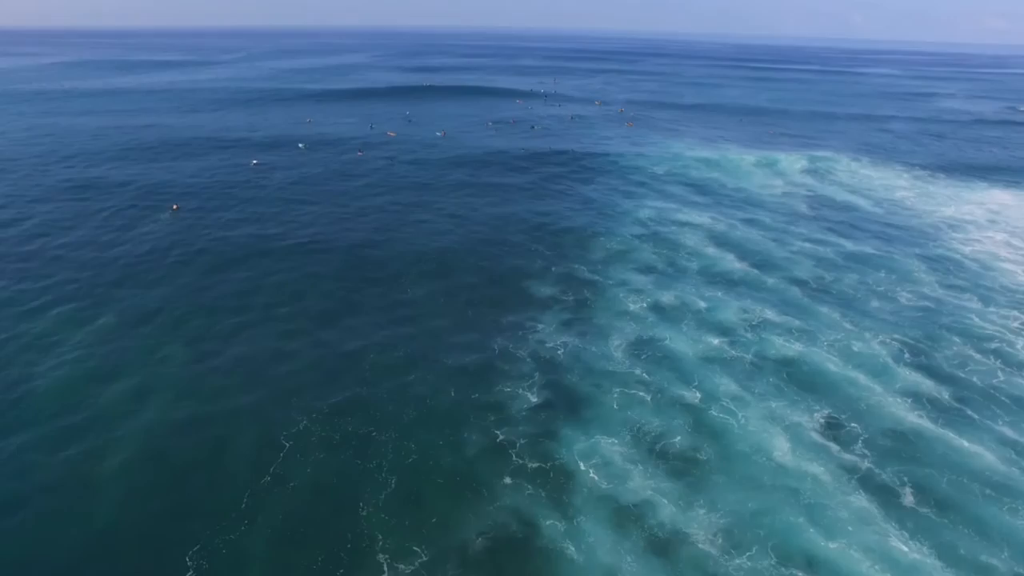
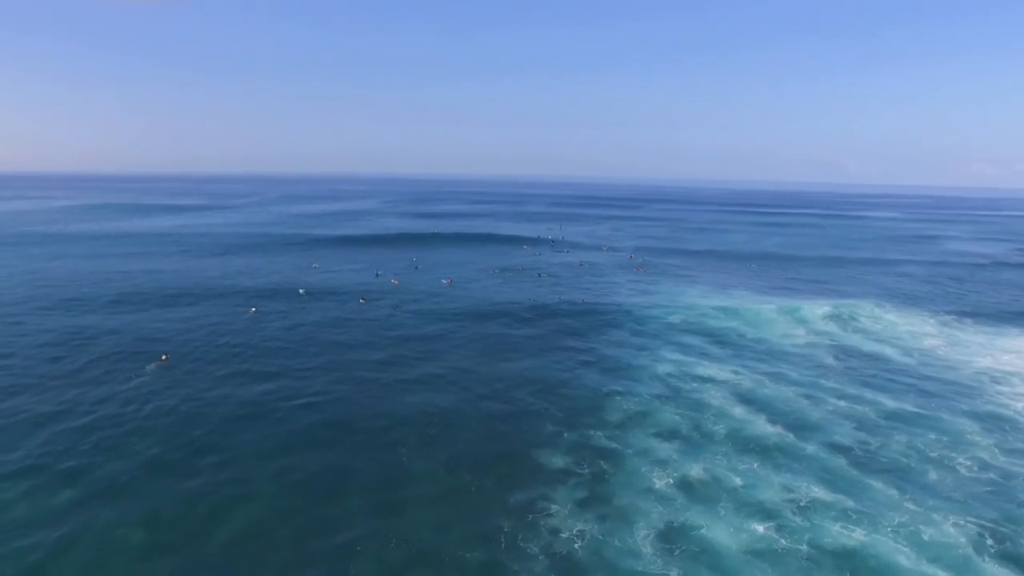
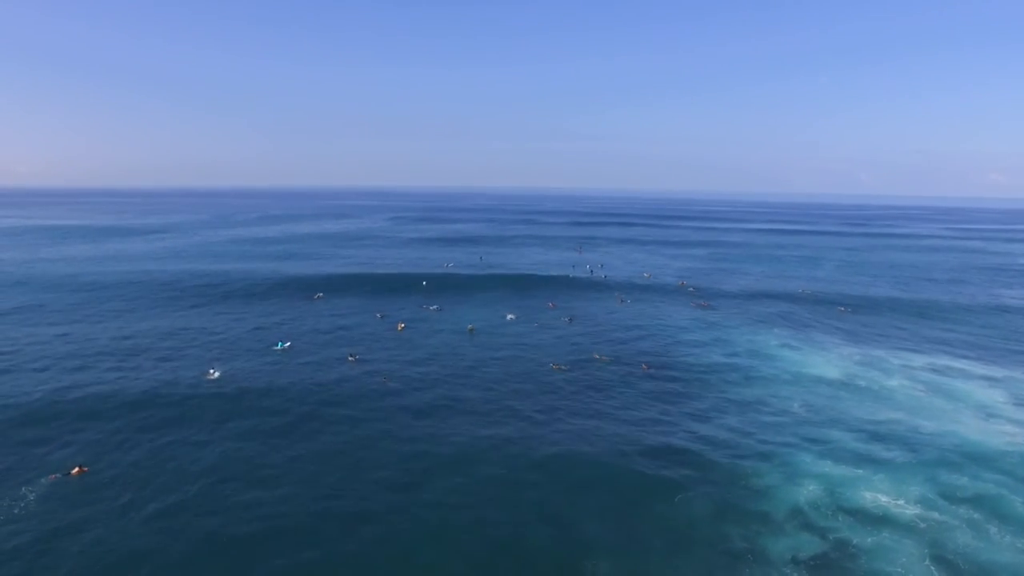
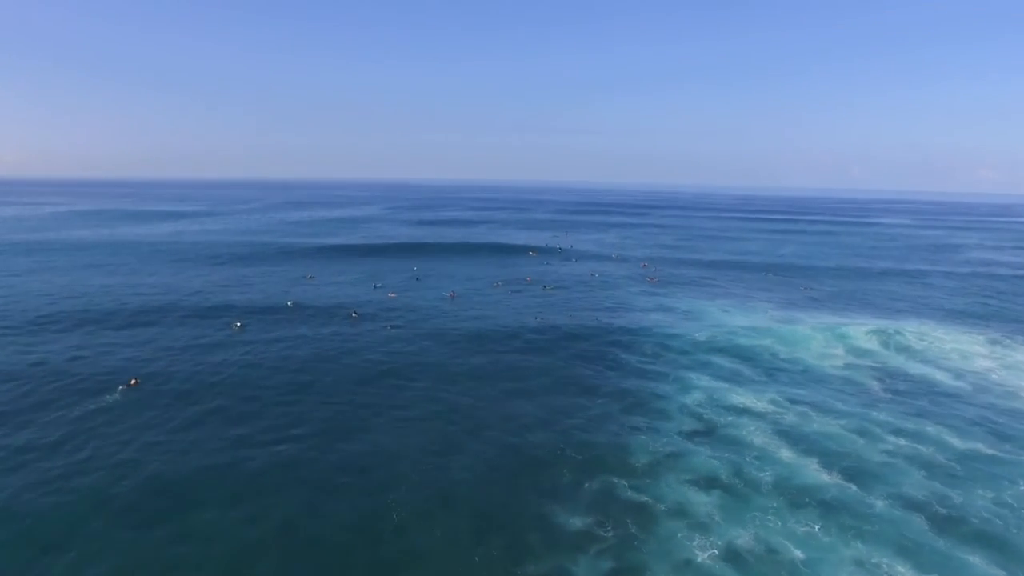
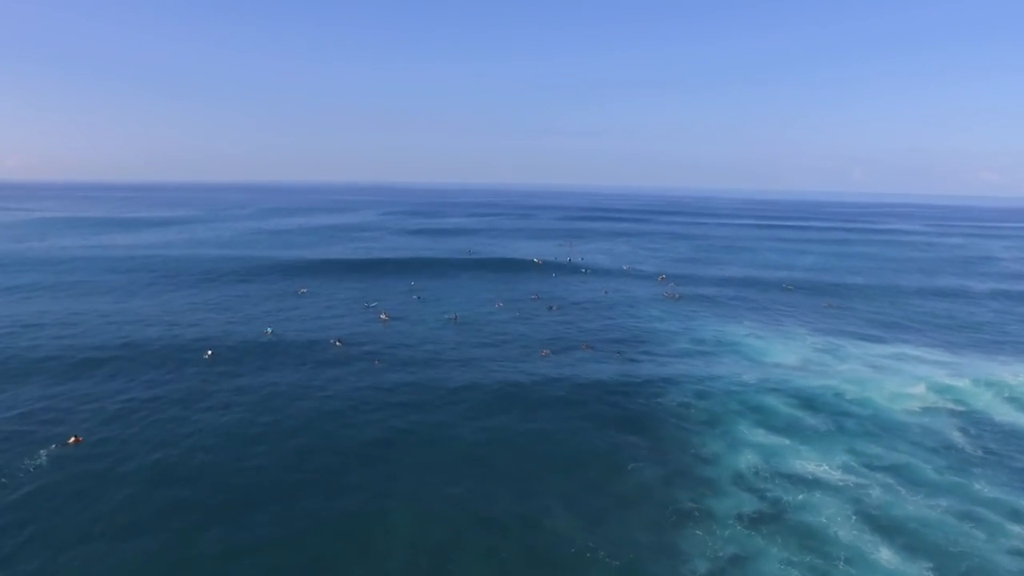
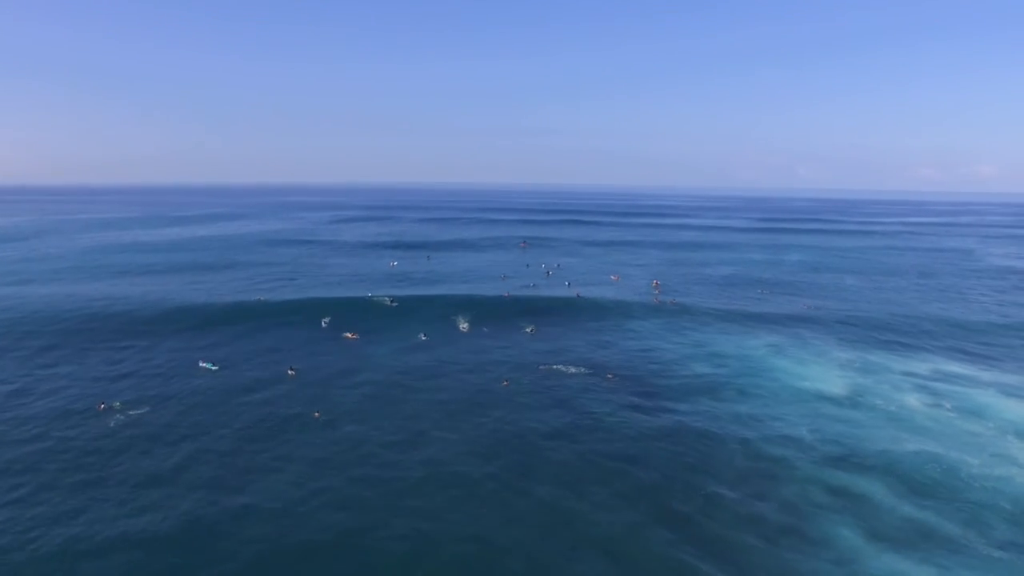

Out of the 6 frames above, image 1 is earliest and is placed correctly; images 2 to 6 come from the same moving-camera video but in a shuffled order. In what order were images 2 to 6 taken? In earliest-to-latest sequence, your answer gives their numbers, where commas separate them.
2, 4, 5, 3, 6
